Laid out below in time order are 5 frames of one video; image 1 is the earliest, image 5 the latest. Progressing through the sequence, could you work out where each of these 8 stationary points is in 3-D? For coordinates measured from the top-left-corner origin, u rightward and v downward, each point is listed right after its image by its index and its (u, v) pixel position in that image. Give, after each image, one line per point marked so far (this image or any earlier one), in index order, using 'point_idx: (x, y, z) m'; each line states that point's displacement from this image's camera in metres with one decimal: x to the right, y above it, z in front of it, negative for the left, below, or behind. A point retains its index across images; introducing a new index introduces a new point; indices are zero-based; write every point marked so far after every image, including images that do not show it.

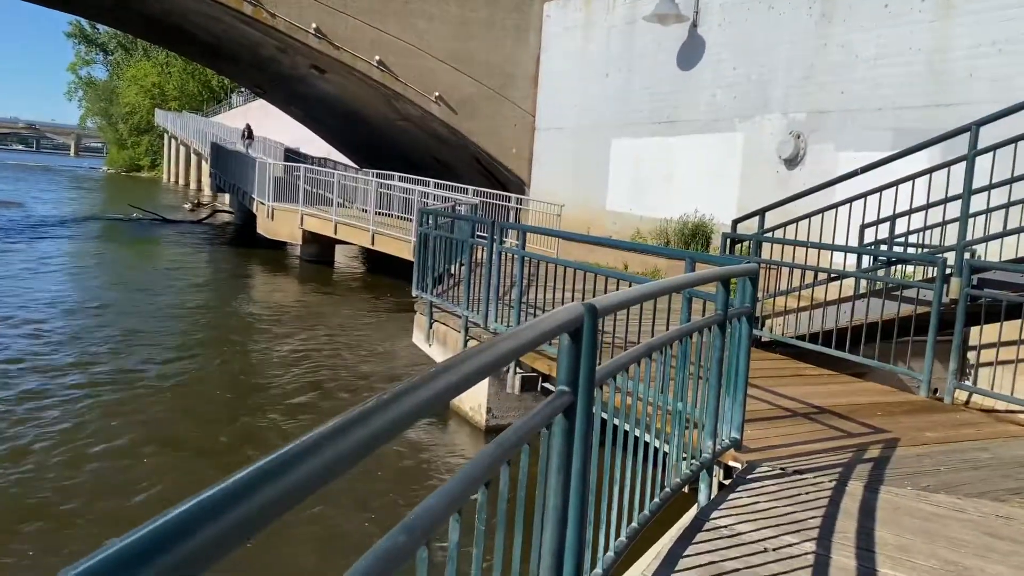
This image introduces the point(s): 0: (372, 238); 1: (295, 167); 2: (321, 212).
0: (-2.4, +0.9, +14.6) m
1: (-4.4, +2.5, +17.2) m
2: (-3.7, +1.5, +16.4) m
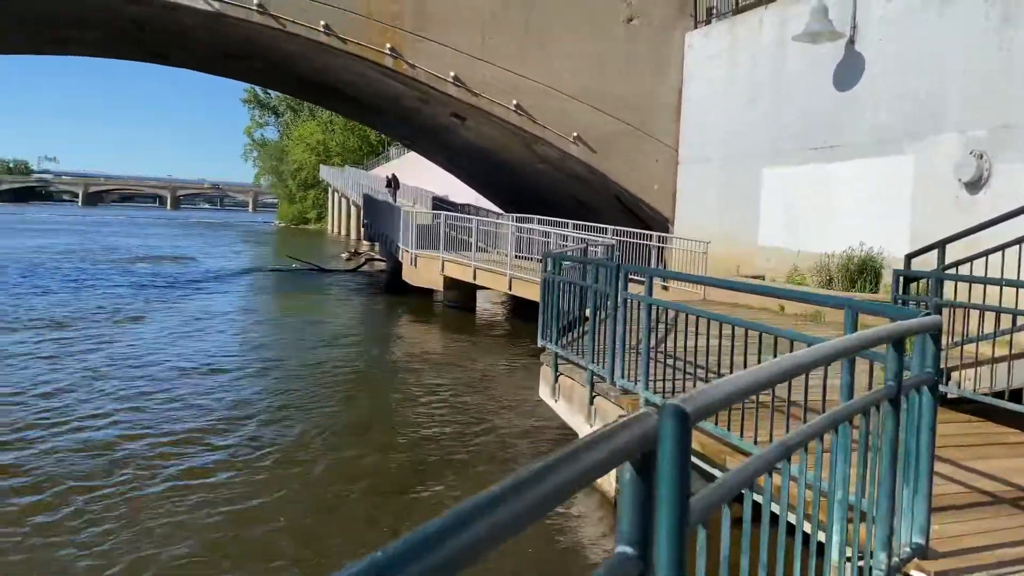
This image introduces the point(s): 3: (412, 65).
0: (0.0, +0.1, +14.3) m
1: (-1.6, +1.5, +17.2) m
2: (-1.0, +0.6, +16.3) m
3: (-2.0, +4.4, +16.7) m
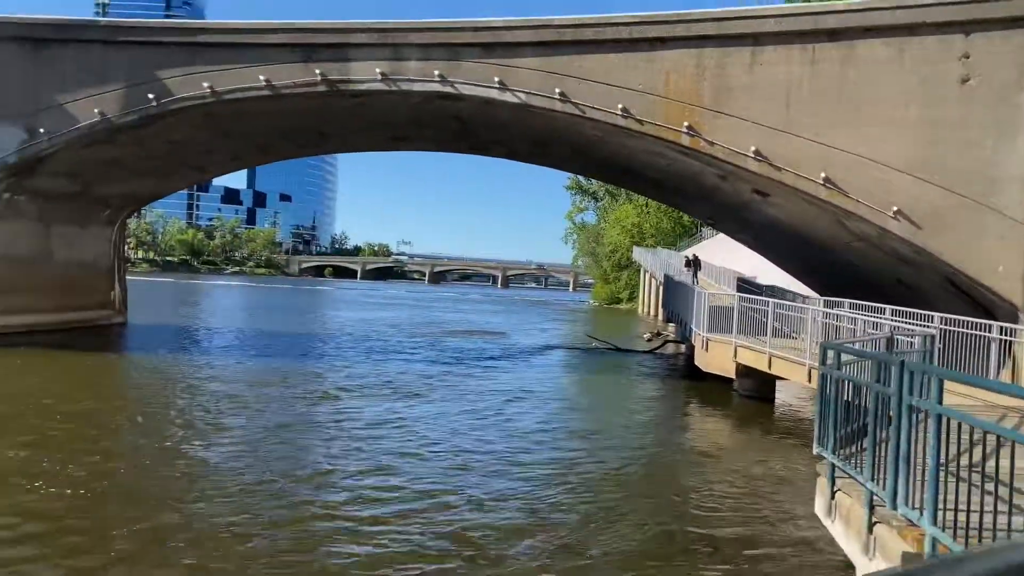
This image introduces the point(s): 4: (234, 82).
0: (+4.5, -1.3, +12.8) m
1: (+4.2, -0.2, +16.2) m
2: (+4.4, -1.0, +15.1) m
3: (+3.8, +2.8, +16.2) m
4: (-6.0, +4.4, +18.2) m
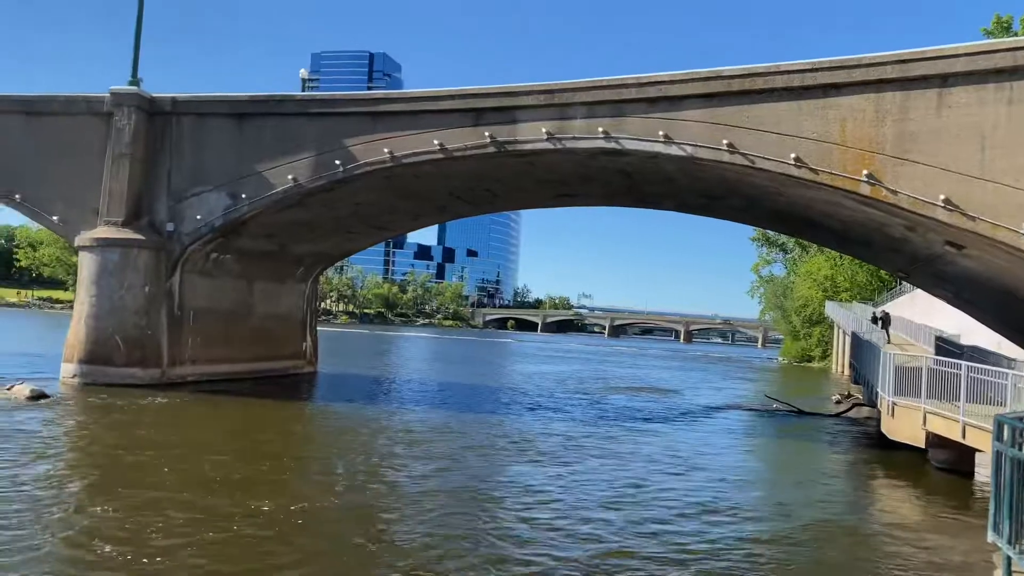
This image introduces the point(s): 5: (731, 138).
0: (+6.8, -2.2, +11.4) m
1: (+7.2, -1.2, +14.9) m
2: (+7.1, -2.0, +13.7) m
3: (+6.8, +1.7, +15.1) m
4: (-2.3, +3.2, +19.2) m
5: (+4.2, +2.9, +16.3) m
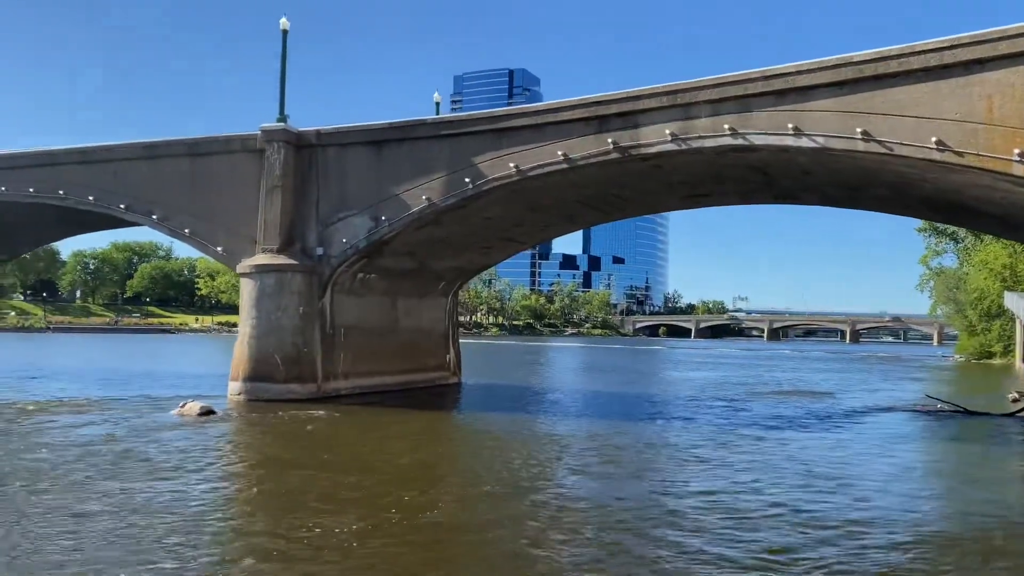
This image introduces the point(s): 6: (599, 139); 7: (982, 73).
0: (+8.3, -1.9, +10.2) m
1: (+9.4, -1.0, +13.6) m
2: (+9.1, -1.7, +12.4) m
3: (+8.9, +1.9, +13.9) m
4: (+0.6, +3.0, +19.6) m
5: (+6.5, +3.0, +15.5) m
6: (+1.9, +3.3, +18.7) m
7: (+8.1, +3.7, +14.6) m
